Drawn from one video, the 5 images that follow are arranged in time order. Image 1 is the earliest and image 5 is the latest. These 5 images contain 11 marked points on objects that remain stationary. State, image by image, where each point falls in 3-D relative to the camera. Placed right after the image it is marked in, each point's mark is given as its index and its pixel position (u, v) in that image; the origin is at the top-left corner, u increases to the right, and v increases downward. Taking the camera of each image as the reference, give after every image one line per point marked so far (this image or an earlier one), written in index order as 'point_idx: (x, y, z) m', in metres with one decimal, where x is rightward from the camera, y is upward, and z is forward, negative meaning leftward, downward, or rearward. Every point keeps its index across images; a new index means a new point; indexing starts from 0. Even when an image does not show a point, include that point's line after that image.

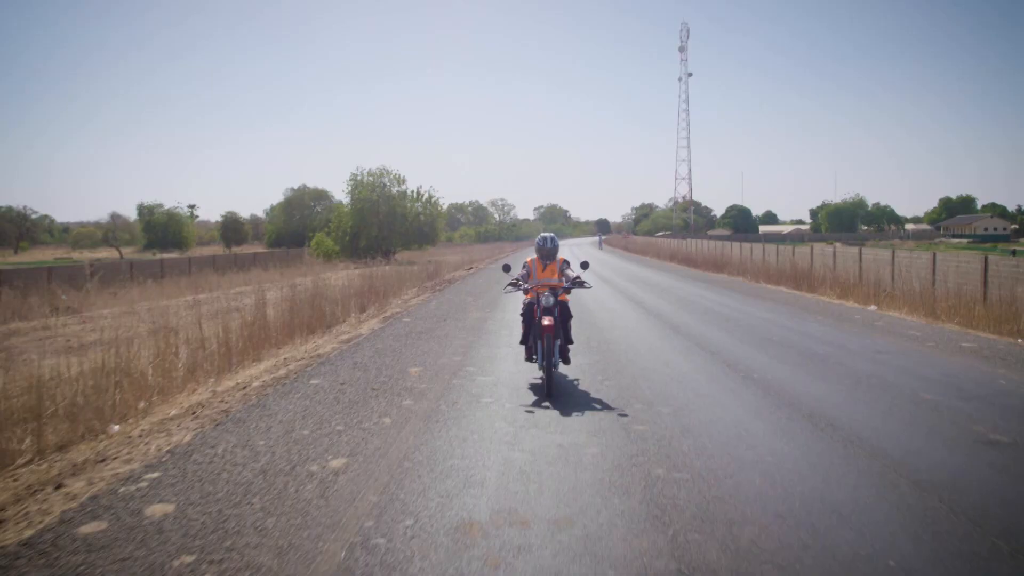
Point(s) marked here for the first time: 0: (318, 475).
0: (-1.5, -1.4, +5.1) m
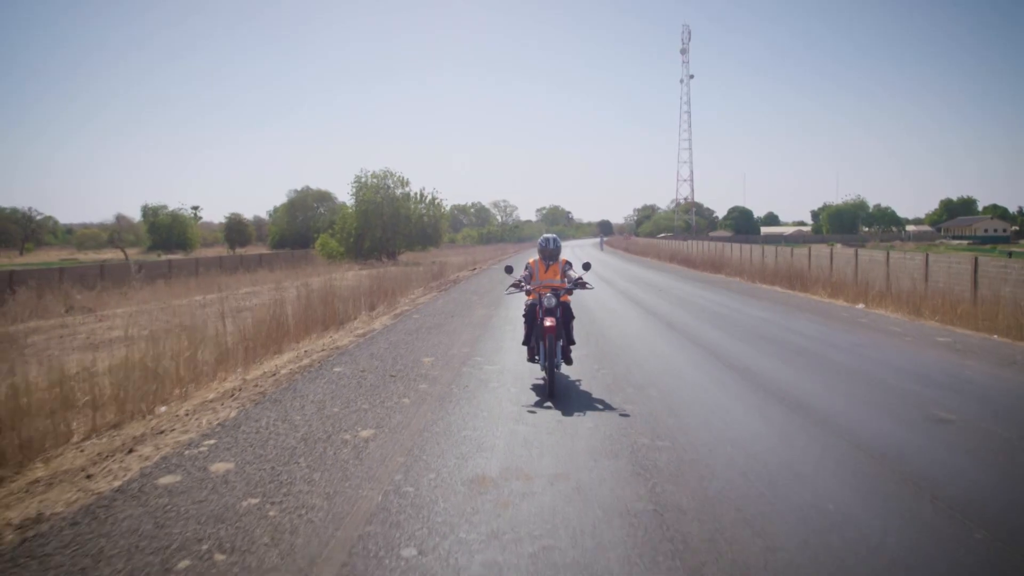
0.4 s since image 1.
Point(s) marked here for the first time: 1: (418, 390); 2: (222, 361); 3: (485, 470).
0: (-1.4, -1.3, +5.9) m
1: (-1.1, -1.2, +7.8) m
2: (-4.7, -1.2, +11.1) m
3: (-0.2, -1.4, +5.2) m
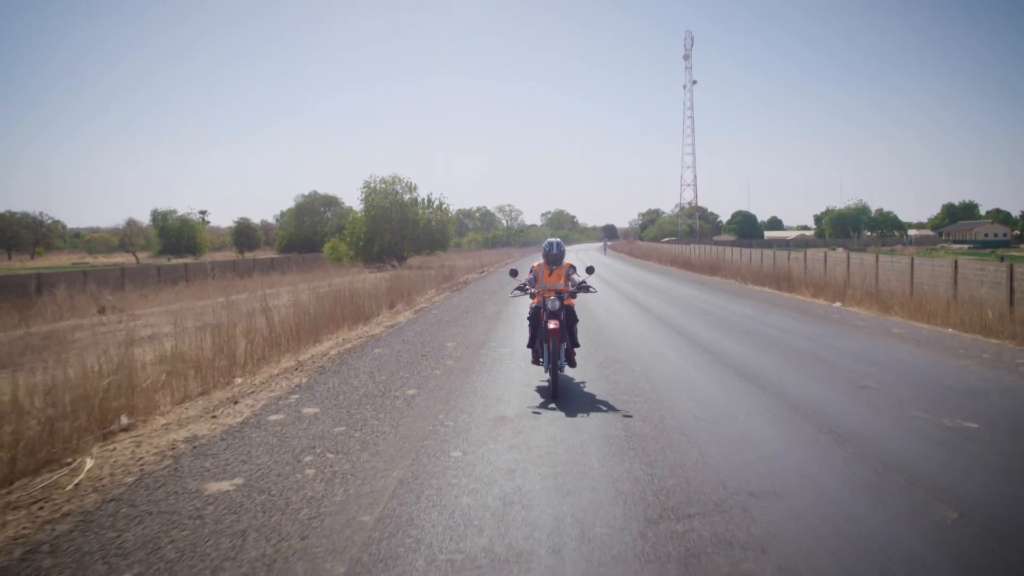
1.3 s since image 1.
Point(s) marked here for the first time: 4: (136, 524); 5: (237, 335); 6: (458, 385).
0: (-1.3, -1.3, +7.8) m
1: (-1.0, -1.1, +9.7) m
2: (-4.6, -1.1, +13.0) m
3: (-0.1, -1.3, +7.1) m
4: (-2.4, -1.5, +4.4) m
5: (-5.2, -0.9, +12.4) m
6: (-0.7, -1.2, +8.4) m
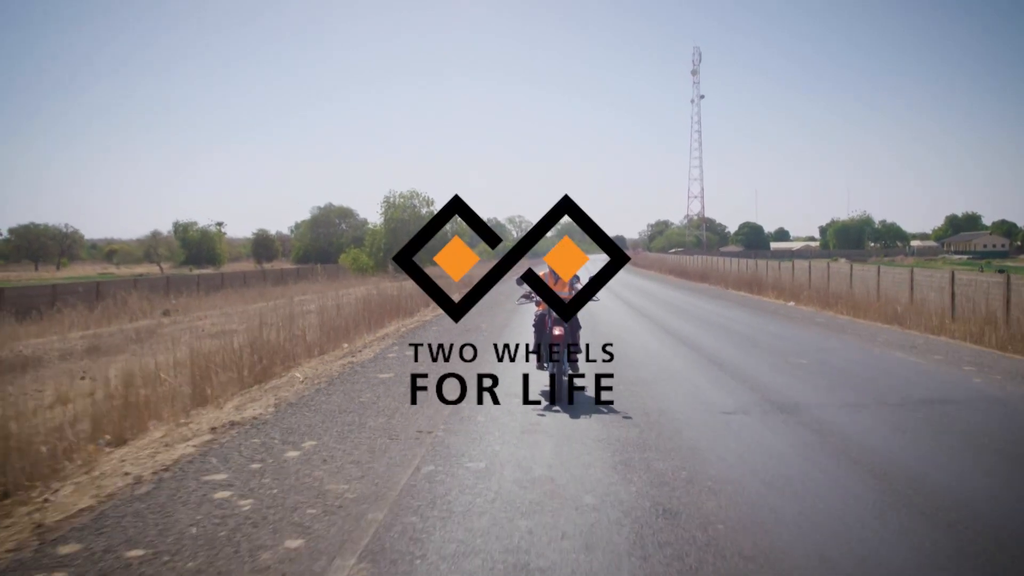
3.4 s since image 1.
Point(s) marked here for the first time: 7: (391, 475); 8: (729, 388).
0: (-1.0, -1.1, +12.6) m
1: (-0.6, -1.0, +14.5) m
2: (-4.2, -1.1, +17.8) m
3: (+0.2, -1.2, +11.8) m
4: (-2.1, -1.3, +9.2) m
5: (-4.8, -0.8, +17.3) m
6: (-0.3, -1.1, +13.2) m
7: (-1.0, -1.5, +5.5) m
8: (+3.2, -1.4, +10.6) m
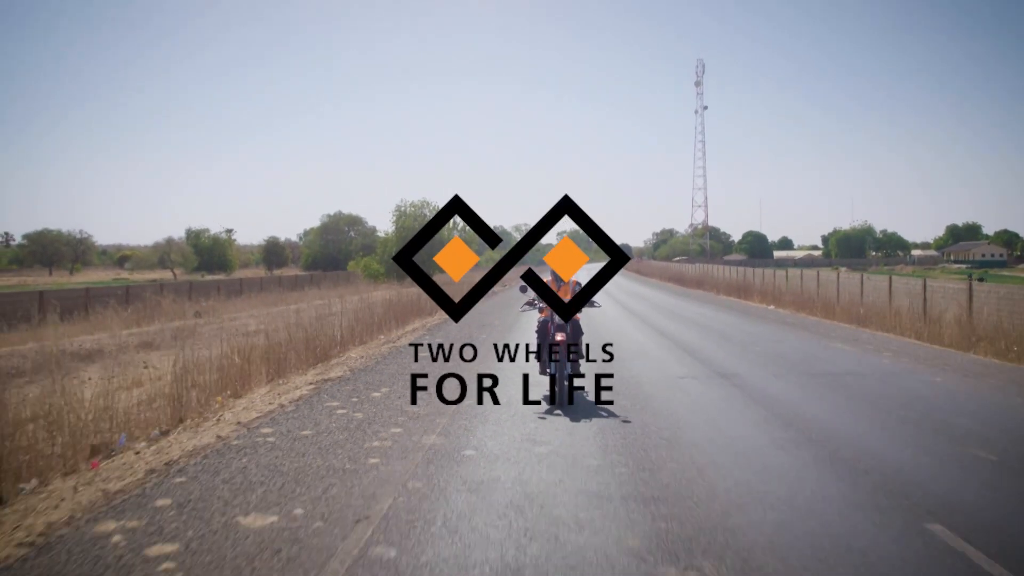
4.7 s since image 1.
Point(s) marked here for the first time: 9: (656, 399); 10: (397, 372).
0: (-0.7, -1.1, +15.5) m
1: (-0.4, -1.0, +17.4) m
2: (-3.9, -1.1, +20.7) m
3: (+0.4, -1.2, +14.7) m
4: (-2.0, -1.3, +12.1) m
5: (-4.6, -0.9, +20.2) m
6: (-0.1, -1.1, +16.1) m
7: (-0.8, -1.4, +8.4) m
8: (+3.3, -1.4, +13.5) m
9: (+1.9, -1.5, +9.4) m
10: (-1.8, -1.3, +10.8) m
